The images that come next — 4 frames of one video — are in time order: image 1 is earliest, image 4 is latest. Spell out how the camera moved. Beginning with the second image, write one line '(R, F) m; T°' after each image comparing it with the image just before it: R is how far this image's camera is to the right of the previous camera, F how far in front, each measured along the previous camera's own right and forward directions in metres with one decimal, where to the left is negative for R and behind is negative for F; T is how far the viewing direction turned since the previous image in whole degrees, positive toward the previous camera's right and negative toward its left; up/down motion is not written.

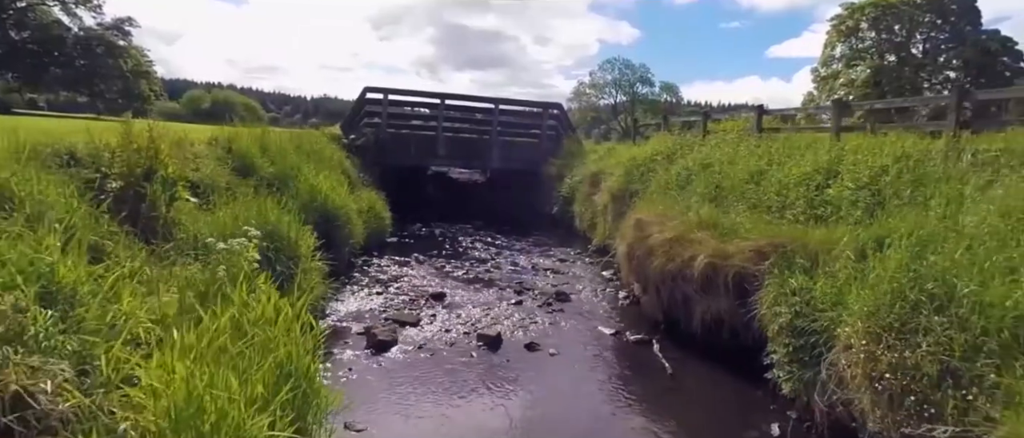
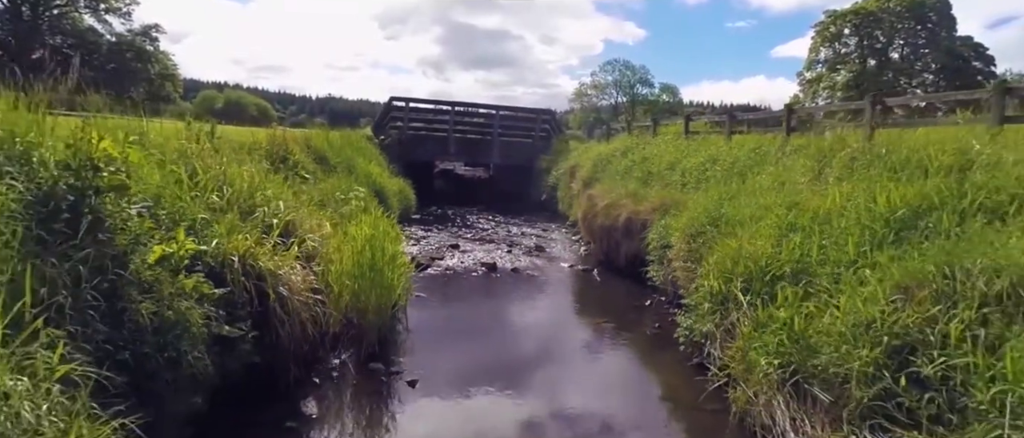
(+0.2, -4.1) m; 0°
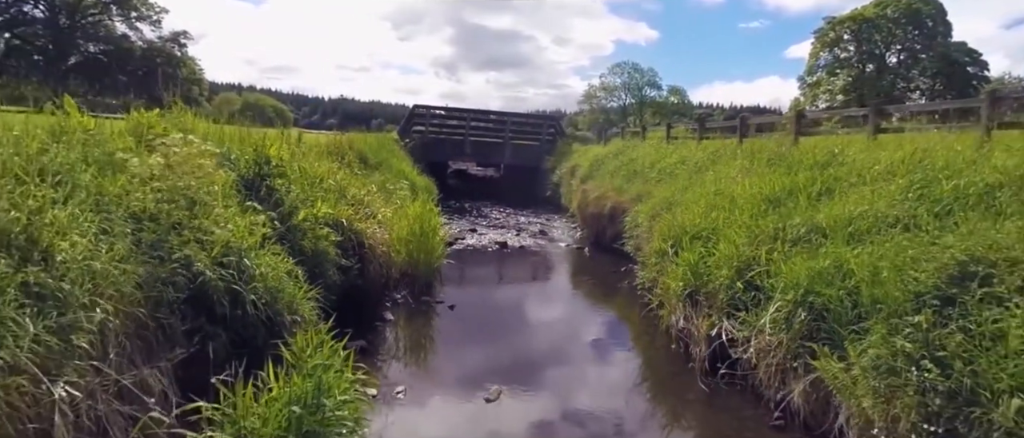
(+0.1, -2.9) m; -1°
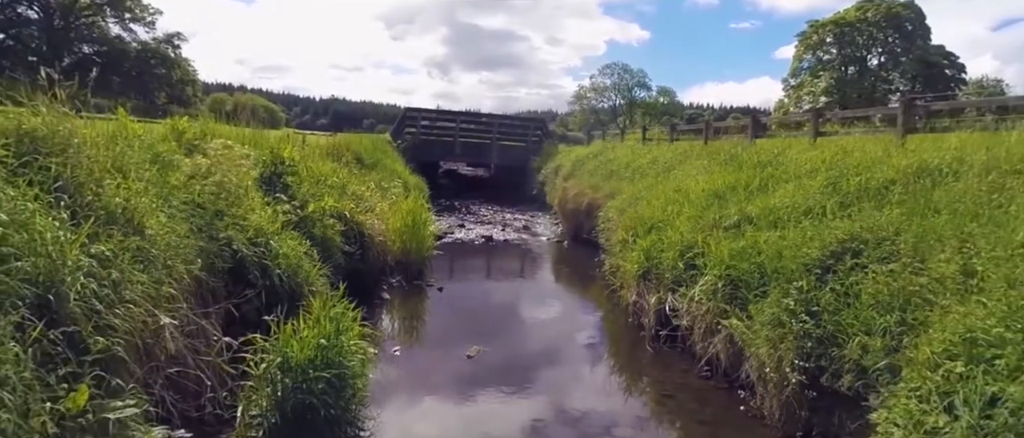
(+0.2, -1.3) m; +1°
